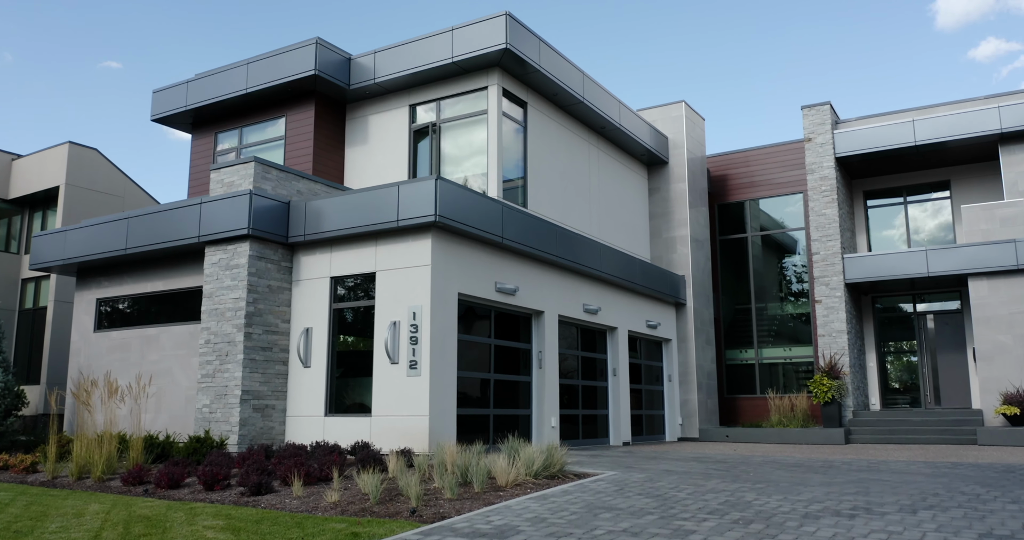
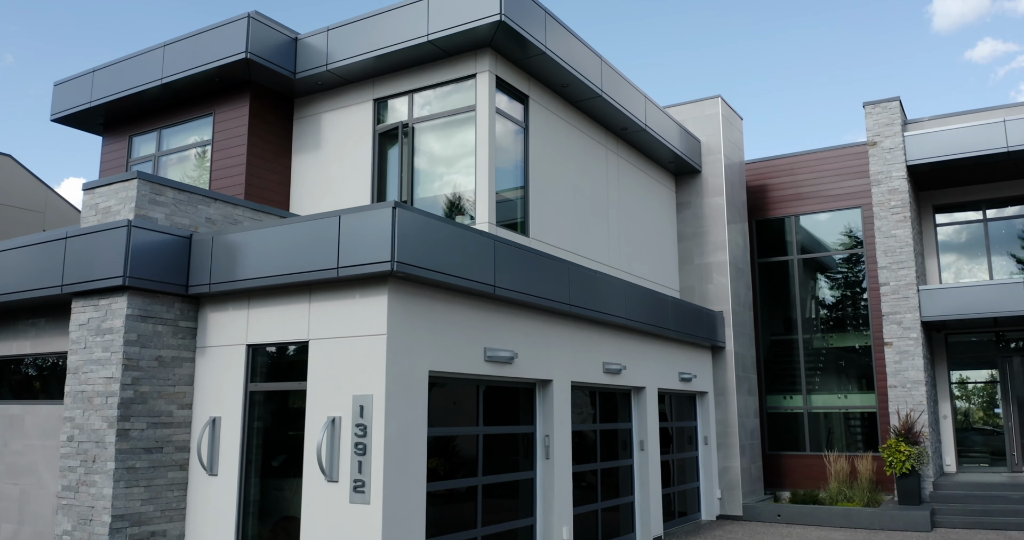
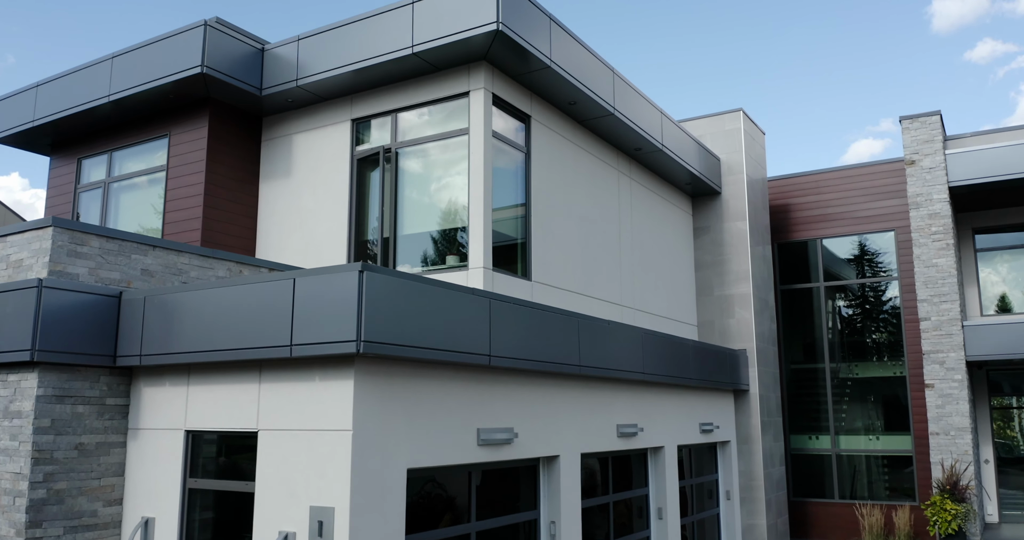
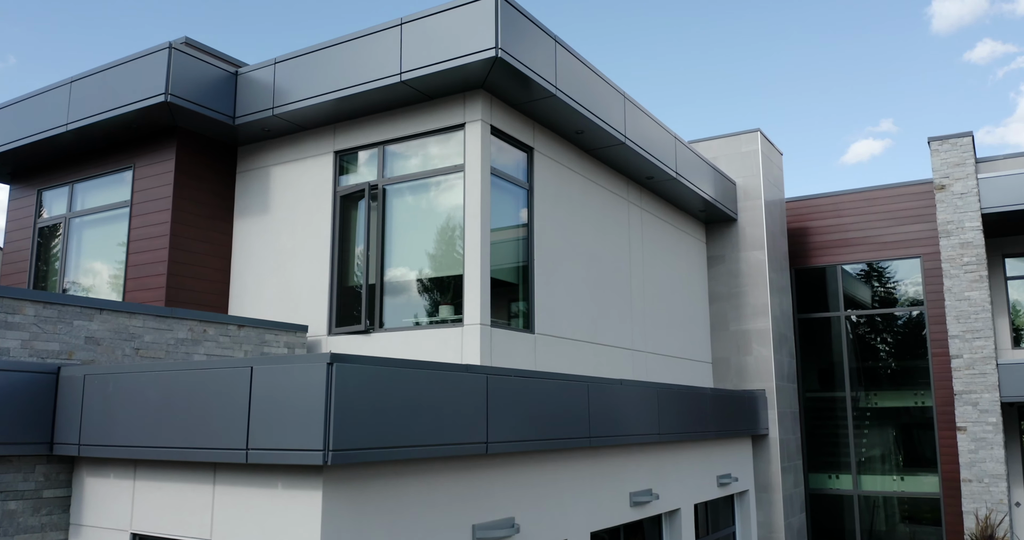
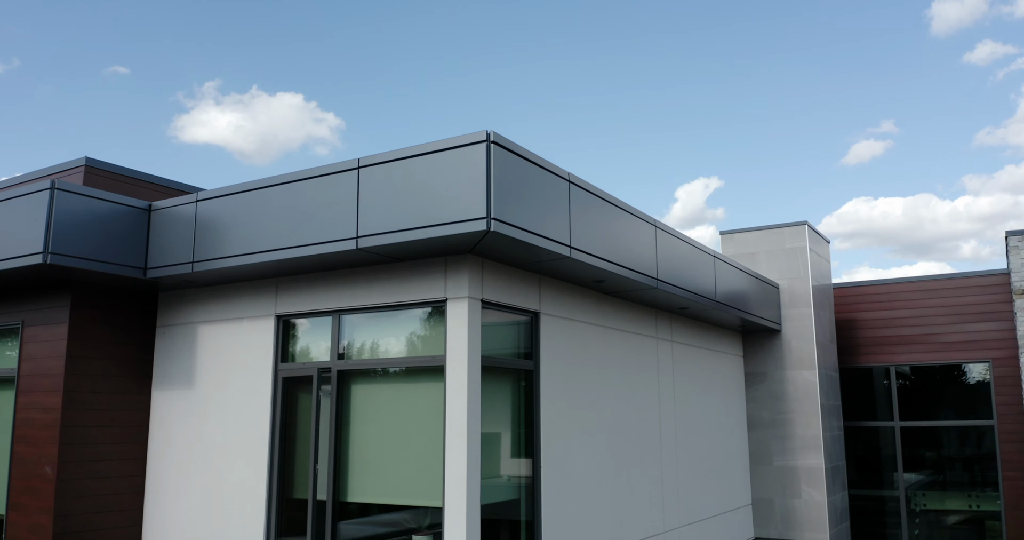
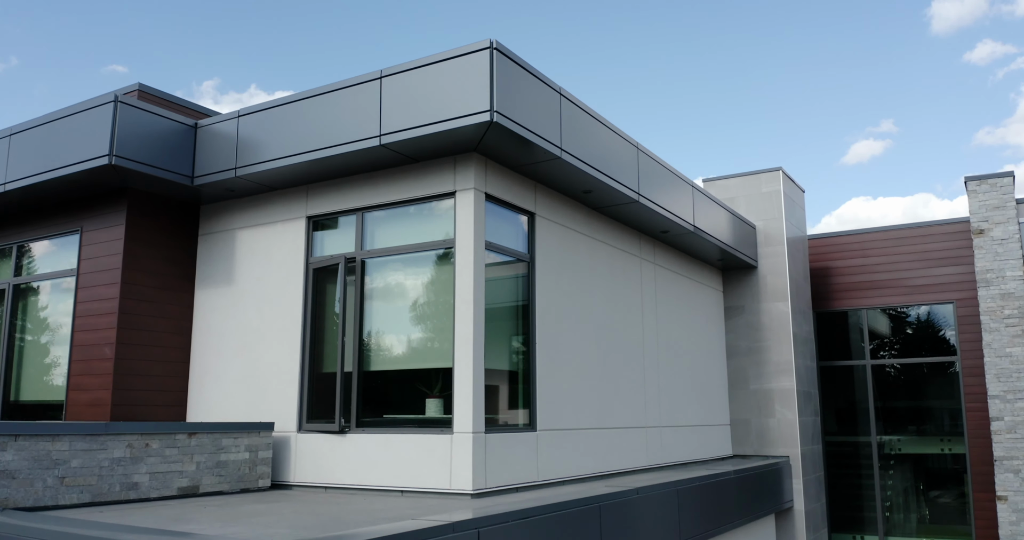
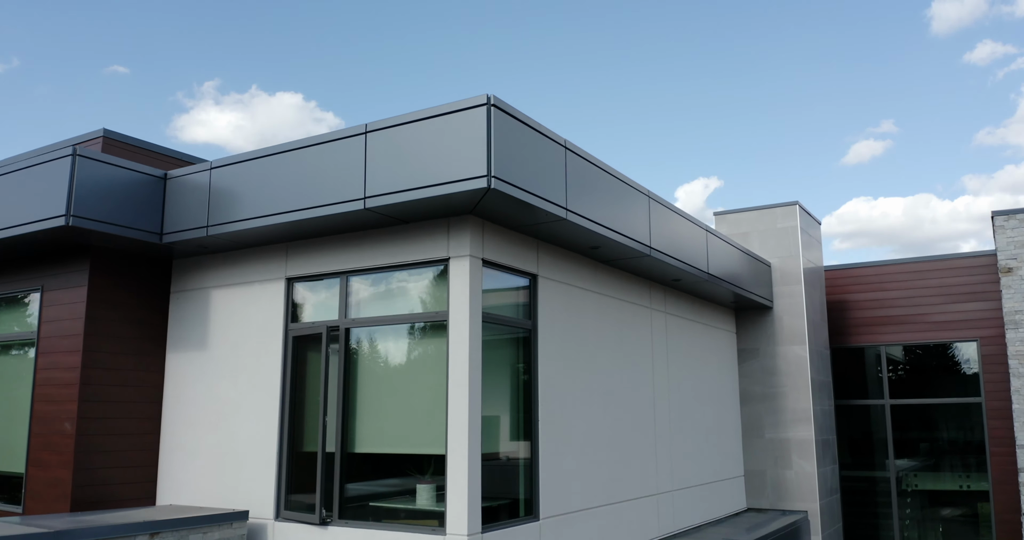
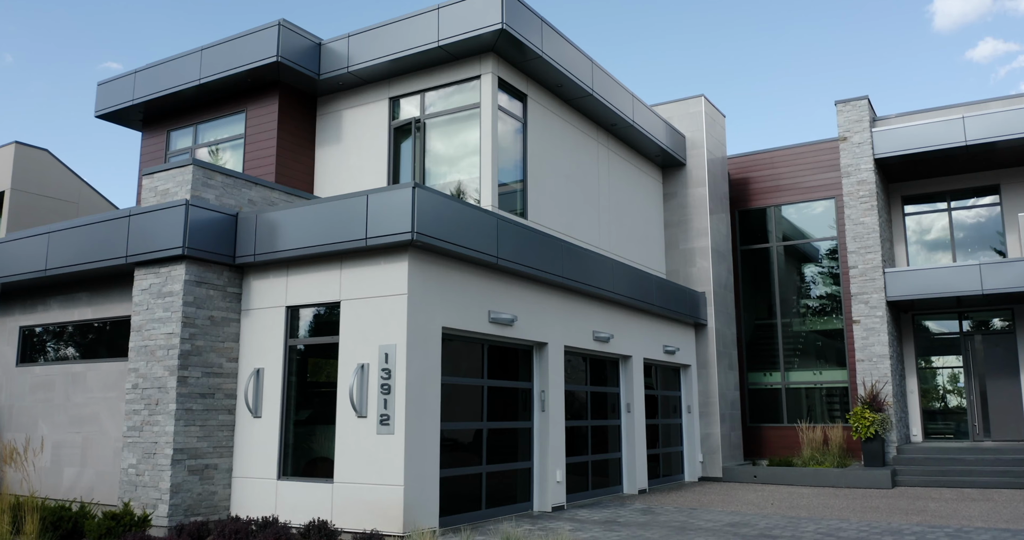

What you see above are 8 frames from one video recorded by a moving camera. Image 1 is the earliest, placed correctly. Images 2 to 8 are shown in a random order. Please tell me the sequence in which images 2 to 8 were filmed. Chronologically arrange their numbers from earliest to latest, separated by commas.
8, 2, 3, 4, 6, 7, 5
